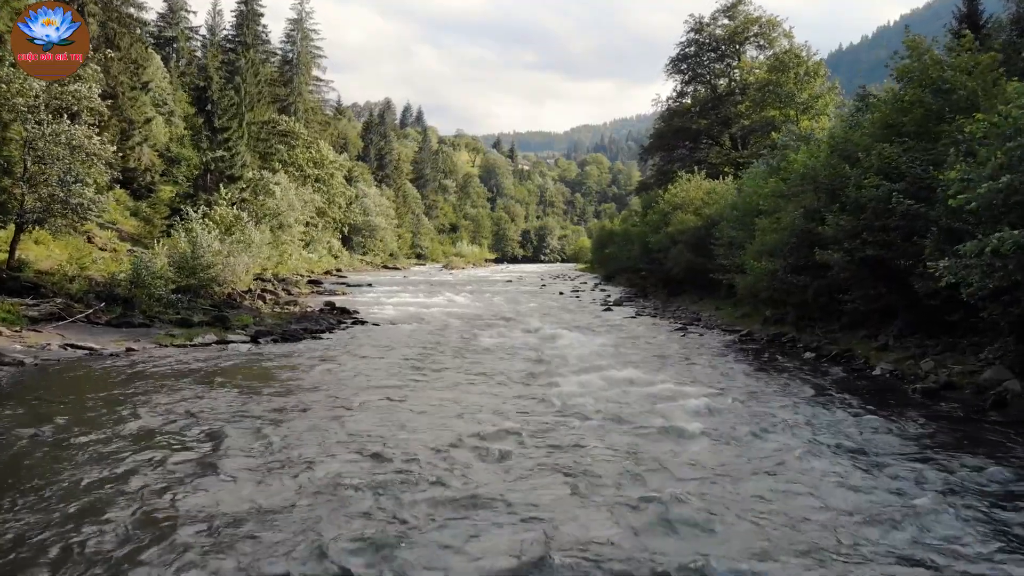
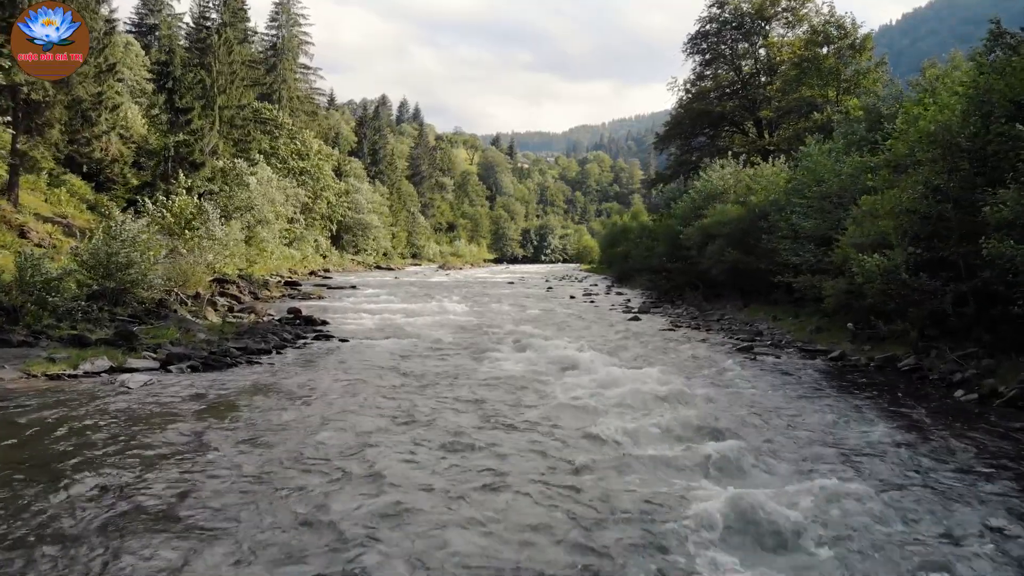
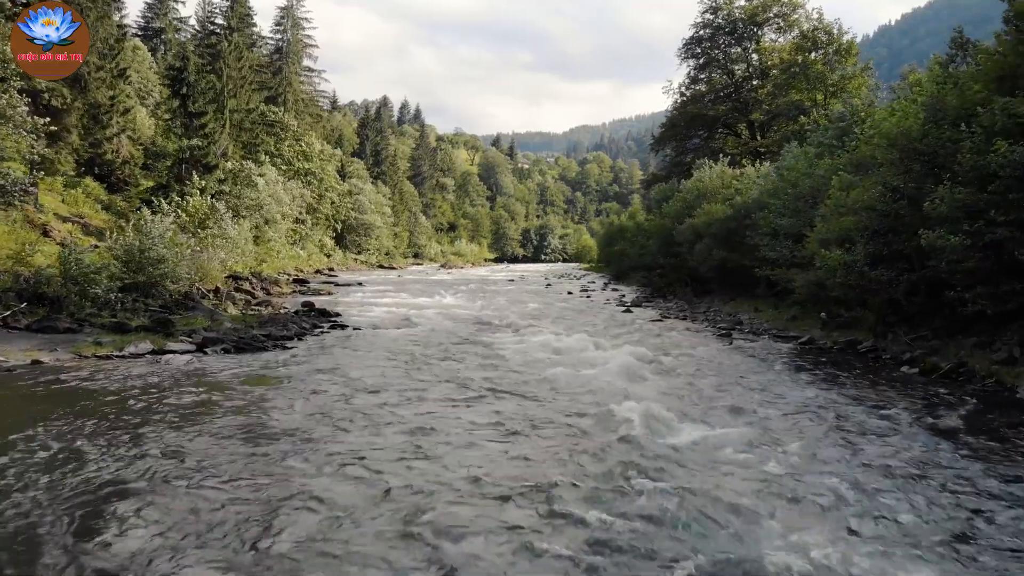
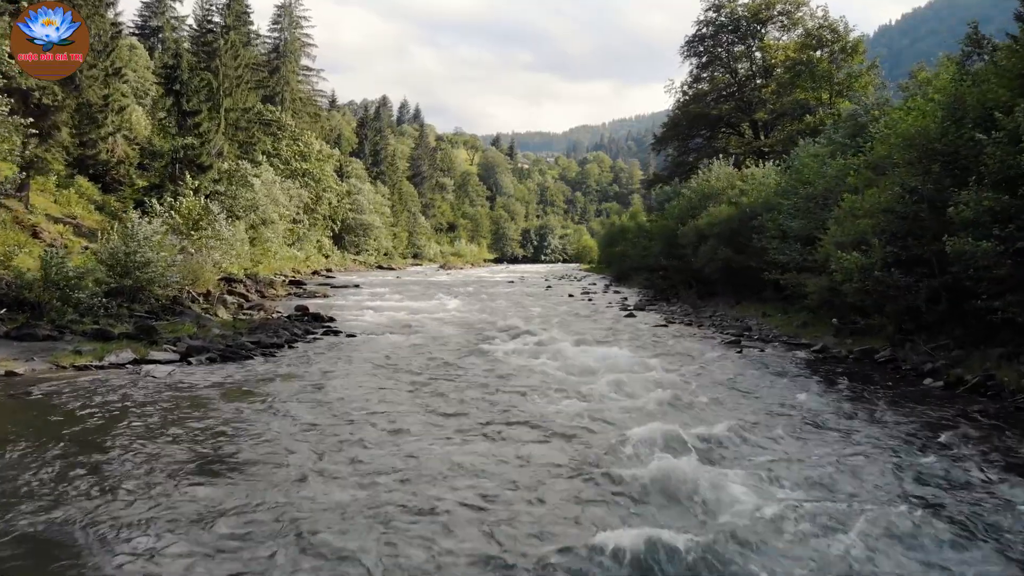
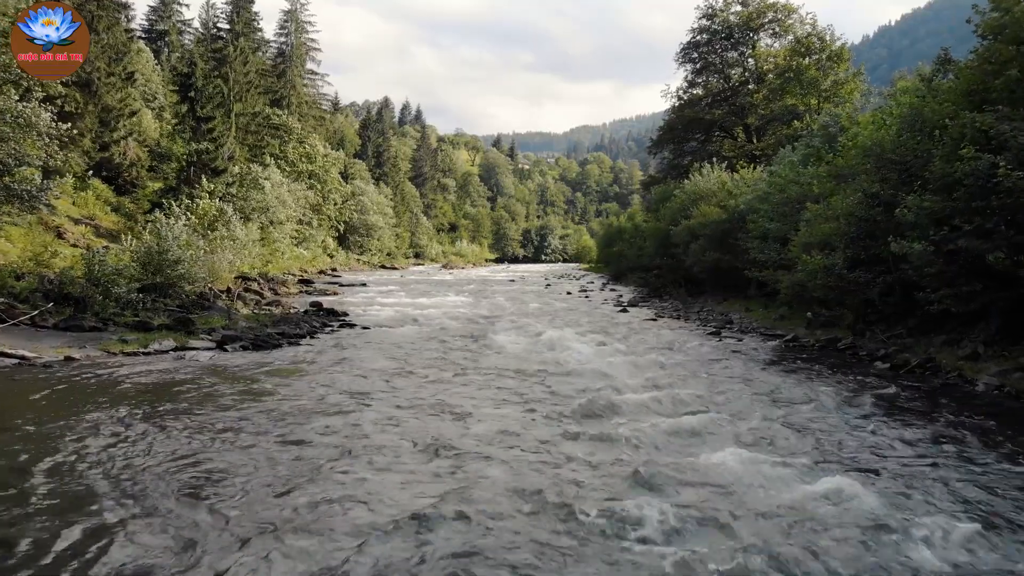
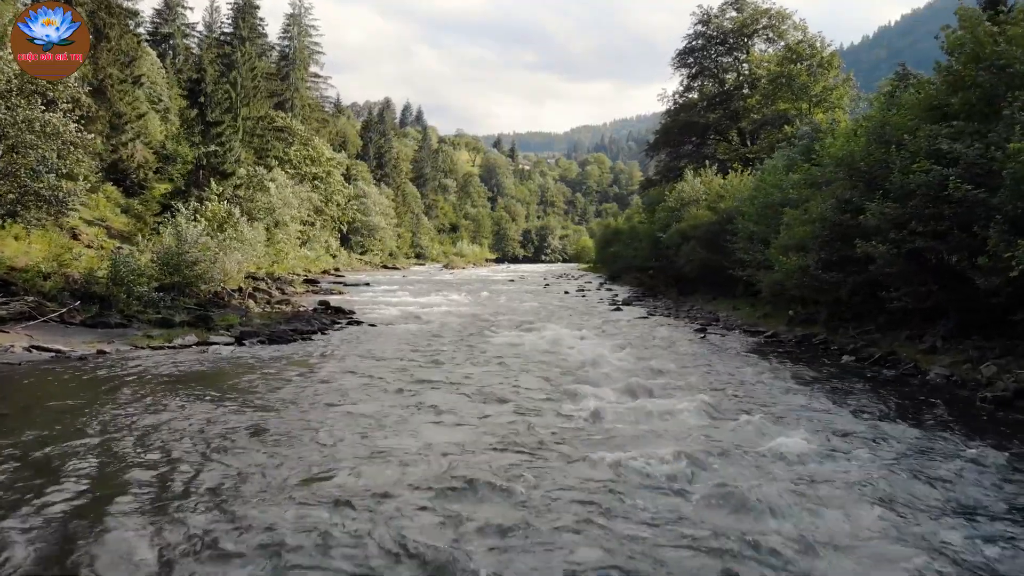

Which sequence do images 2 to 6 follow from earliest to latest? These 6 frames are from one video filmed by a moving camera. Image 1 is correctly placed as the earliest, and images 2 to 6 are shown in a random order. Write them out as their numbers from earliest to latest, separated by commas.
6, 5, 3, 4, 2
